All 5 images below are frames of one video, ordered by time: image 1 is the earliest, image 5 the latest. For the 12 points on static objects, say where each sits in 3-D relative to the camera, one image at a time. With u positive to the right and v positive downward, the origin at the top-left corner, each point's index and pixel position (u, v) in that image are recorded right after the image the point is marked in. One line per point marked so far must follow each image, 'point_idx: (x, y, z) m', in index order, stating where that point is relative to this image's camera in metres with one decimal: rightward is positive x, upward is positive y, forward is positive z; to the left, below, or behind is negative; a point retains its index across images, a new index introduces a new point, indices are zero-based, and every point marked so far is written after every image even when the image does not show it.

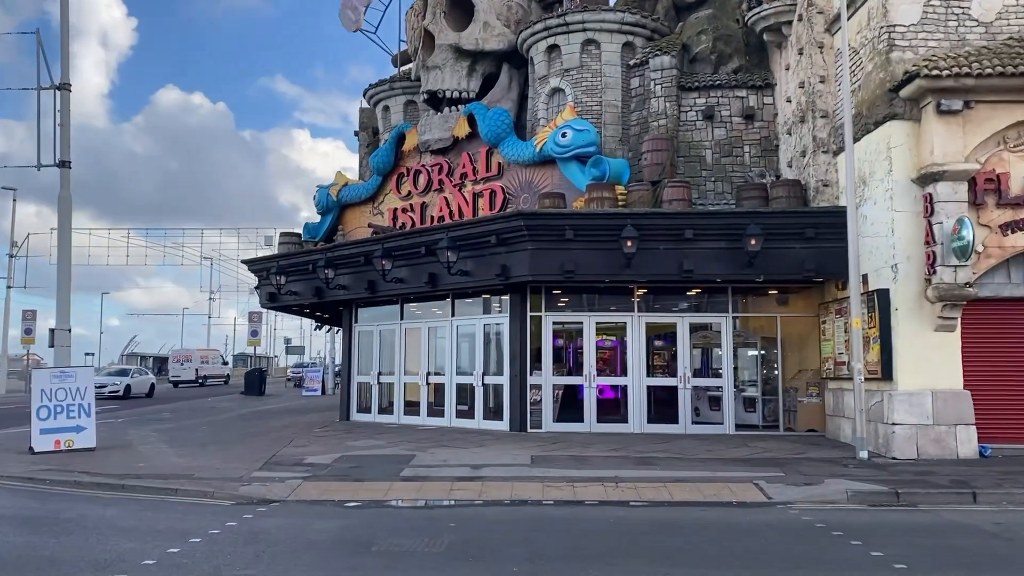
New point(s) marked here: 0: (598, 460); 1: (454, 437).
0: (+1.2, -2.4, +12.0) m
1: (-1.0, -2.5, +14.6) m
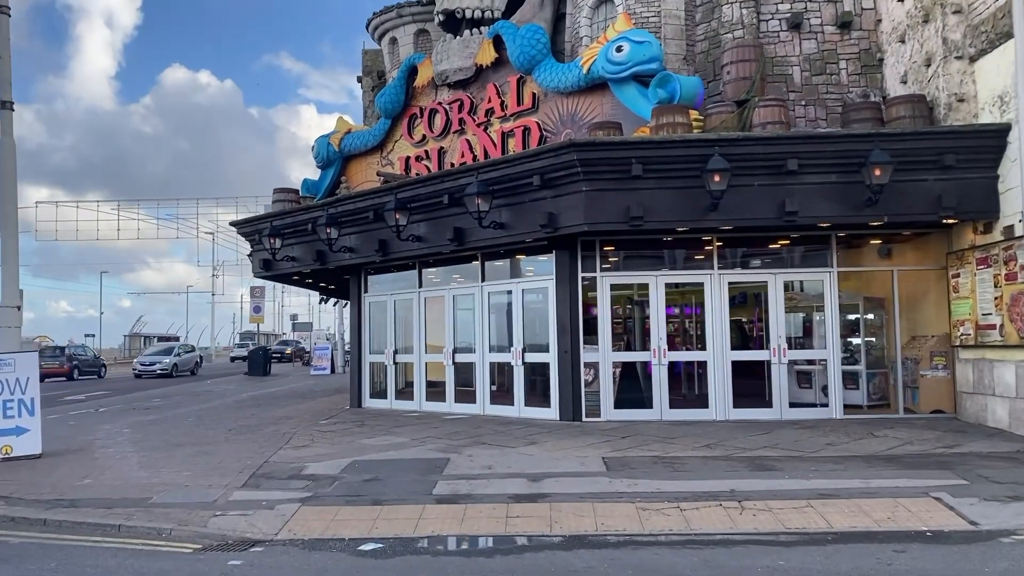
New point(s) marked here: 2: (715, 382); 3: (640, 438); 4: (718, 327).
0: (+1.9, -1.8, +9.0) m
1: (-0.2, -1.9, +11.6) m
2: (+2.9, -1.4, +12.5) m
3: (+1.6, -1.8, +10.5) m
4: (+3.0, -0.6, +12.5) m
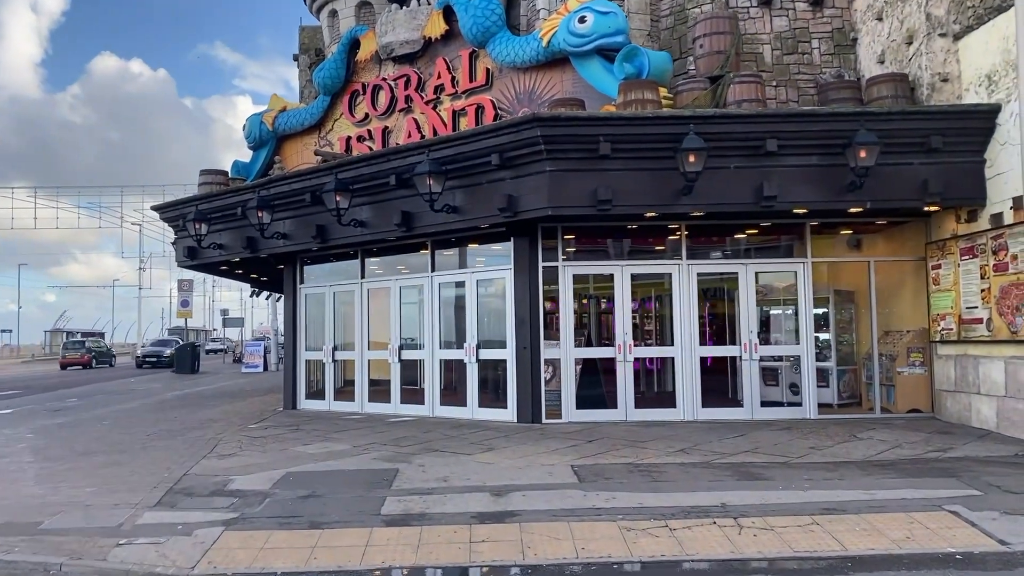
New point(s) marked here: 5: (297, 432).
0: (+1.5, -1.7, +8.1) m
1: (-0.8, -1.8, +10.5) m
2: (+2.3, -1.2, +11.6) m
3: (+1.1, -1.7, +9.6) m
4: (+2.4, -0.5, +11.7) m
5: (-2.9, -1.9, +11.5) m
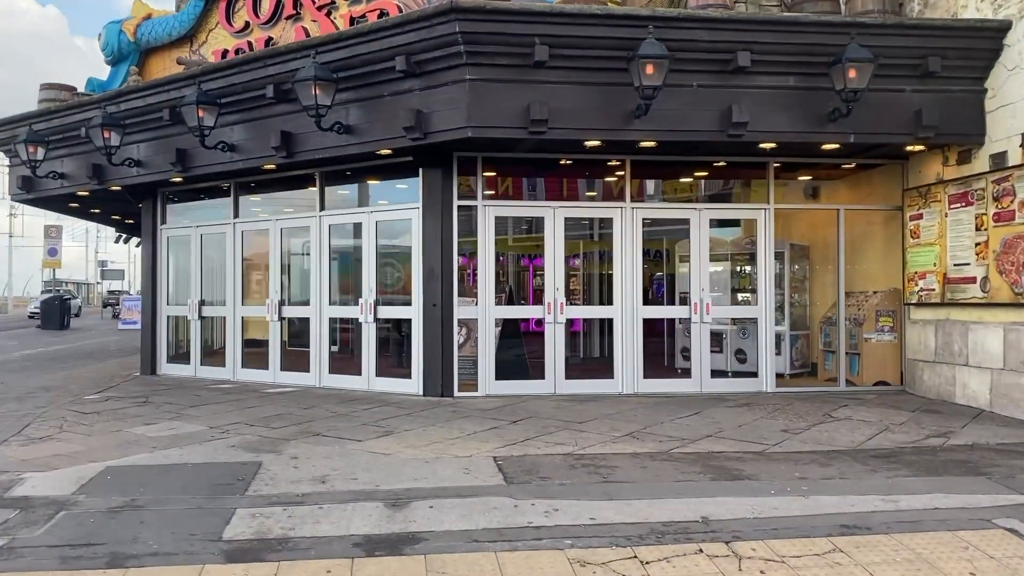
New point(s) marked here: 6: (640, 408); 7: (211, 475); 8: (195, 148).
0: (+0.8, -1.3, +6.2) m
1: (-1.7, -1.2, +8.3) m
2: (+1.2, -0.7, +9.8) m
3: (+0.2, -1.2, +7.6) m
4: (+1.3, +0.1, +9.8) m
5: (-3.9, -1.2, +9.1) m
6: (+1.2, -1.2, +8.5) m
7: (-2.1, -1.3, +6.0) m
8: (-3.9, +1.7, +10.5) m
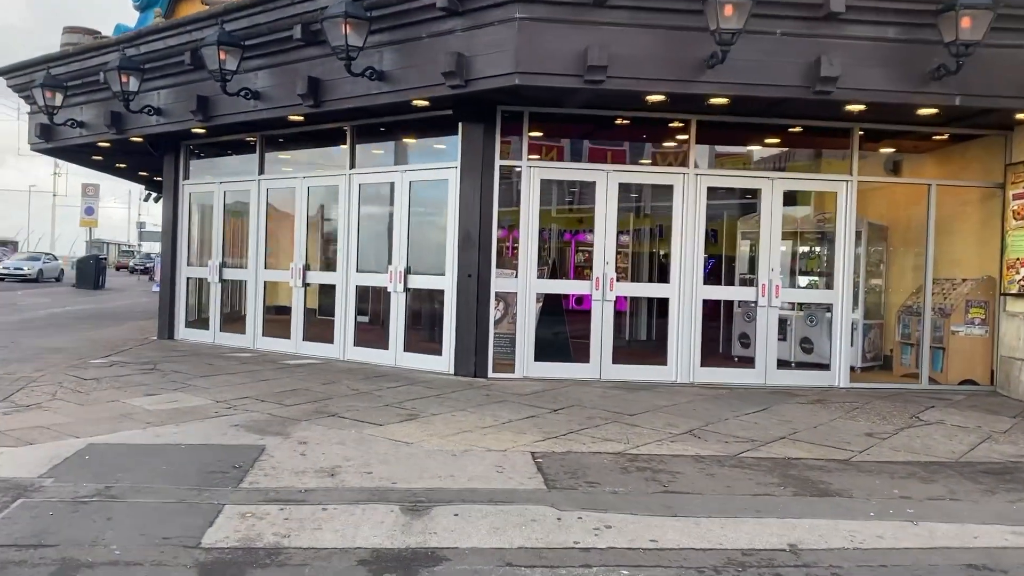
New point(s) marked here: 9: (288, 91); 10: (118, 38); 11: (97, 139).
0: (+1.1, -1.1, +5.2) m
1: (-1.4, -0.9, +7.5) m
2: (+1.7, -0.4, +8.8) m
3: (+0.5, -1.0, +6.7) m
4: (+1.8, +0.4, +8.8) m
5: (-3.5, -0.8, +8.3) m
6: (+1.6, -1.0, +7.5) m
7: (-1.8, -1.0, +5.2) m
8: (-3.3, +2.1, +9.7) m
9: (-2.3, +2.0, +8.9) m
10: (-4.7, +3.0, +10.2) m
11: (-5.5, +2.0, +11.4) m
